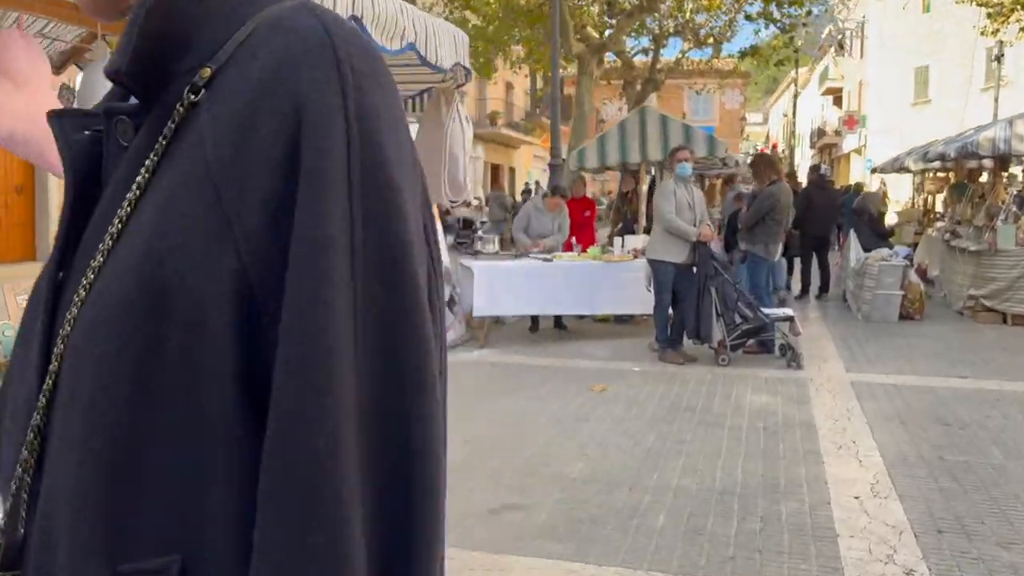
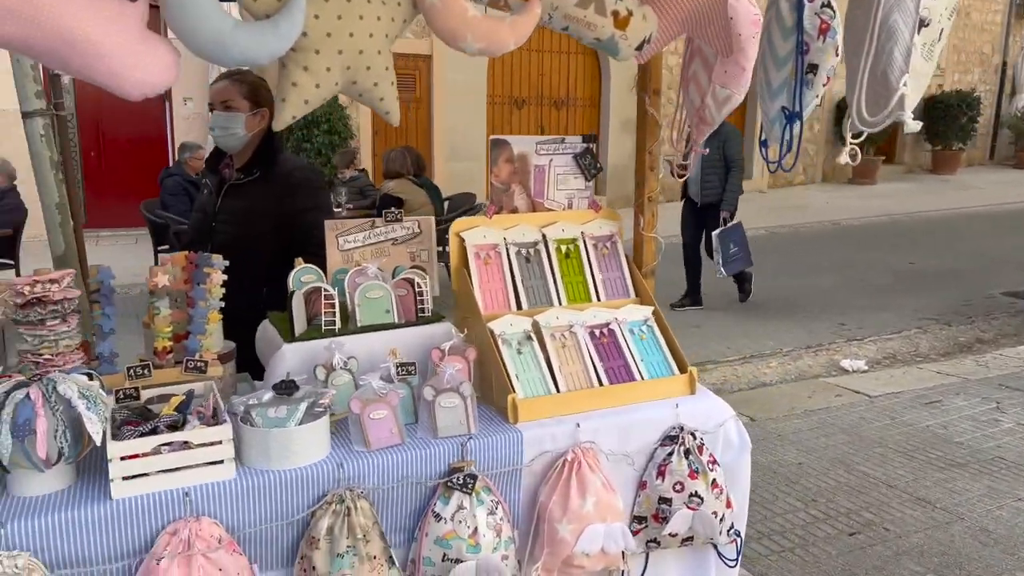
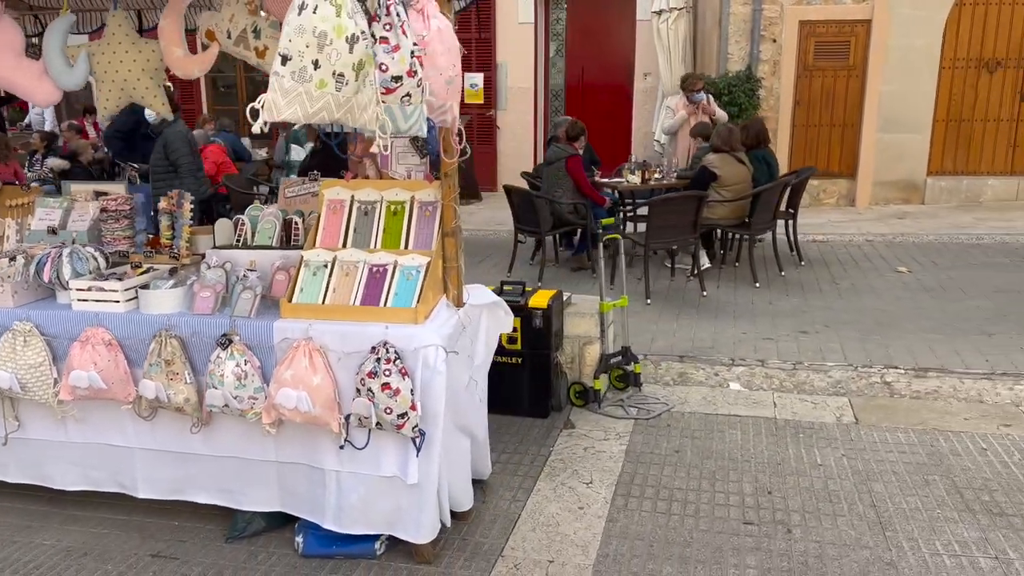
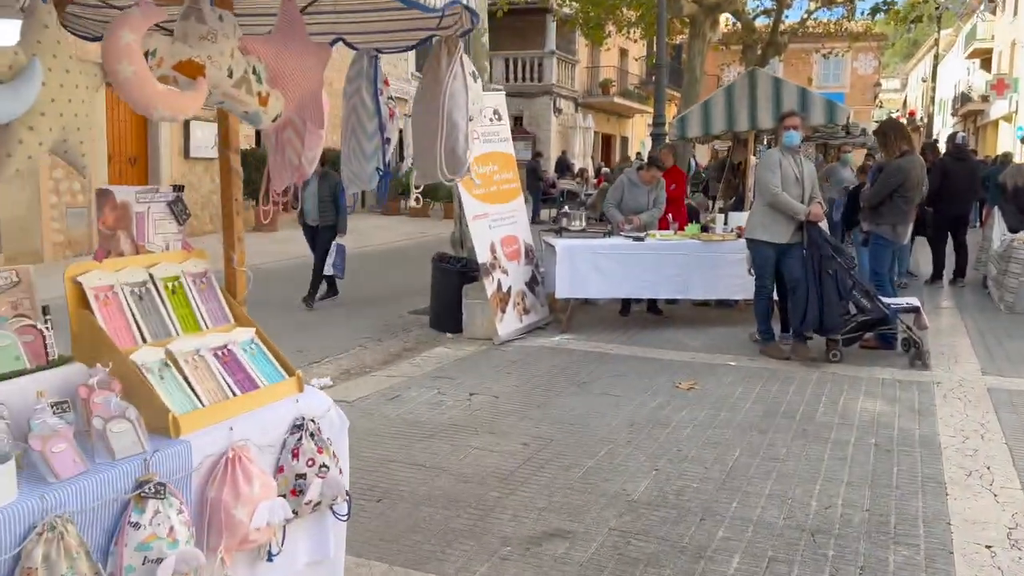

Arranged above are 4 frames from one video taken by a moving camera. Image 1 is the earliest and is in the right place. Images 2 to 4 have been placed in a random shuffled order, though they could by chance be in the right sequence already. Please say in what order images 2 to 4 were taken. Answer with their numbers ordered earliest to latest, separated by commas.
4, 2, 3
